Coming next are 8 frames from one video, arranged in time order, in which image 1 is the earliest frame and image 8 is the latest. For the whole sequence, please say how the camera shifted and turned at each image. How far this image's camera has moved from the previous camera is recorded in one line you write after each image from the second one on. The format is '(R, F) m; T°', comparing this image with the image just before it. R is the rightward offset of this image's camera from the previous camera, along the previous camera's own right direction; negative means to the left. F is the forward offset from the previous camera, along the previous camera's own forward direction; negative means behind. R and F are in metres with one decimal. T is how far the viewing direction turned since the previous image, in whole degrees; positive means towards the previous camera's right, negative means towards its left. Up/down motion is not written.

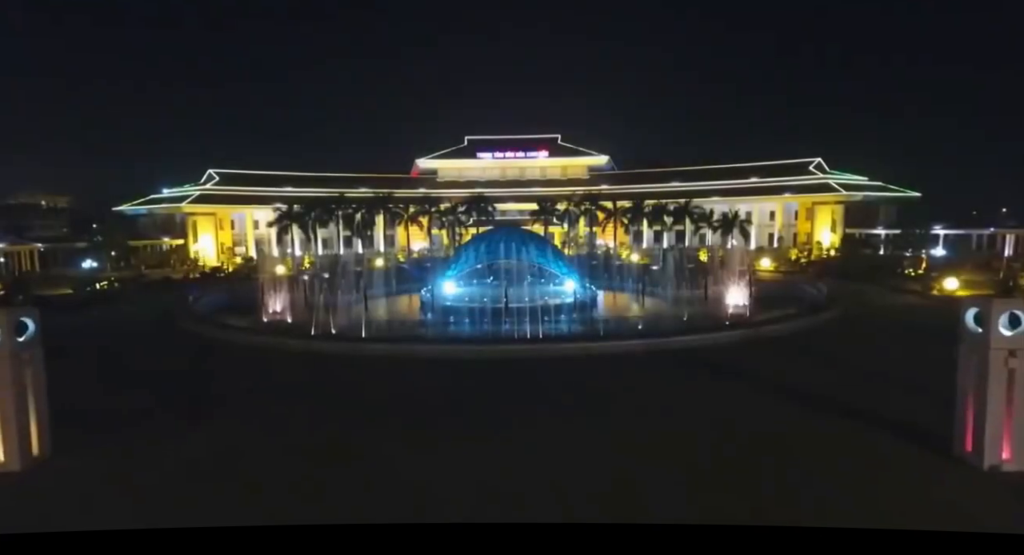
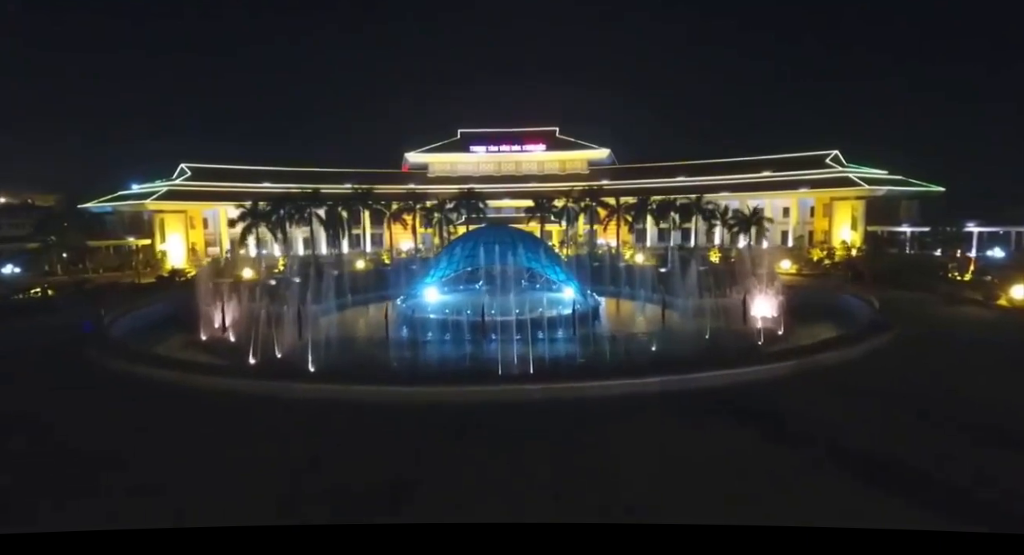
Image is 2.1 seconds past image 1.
(+0.4, +3.6) m; 0°
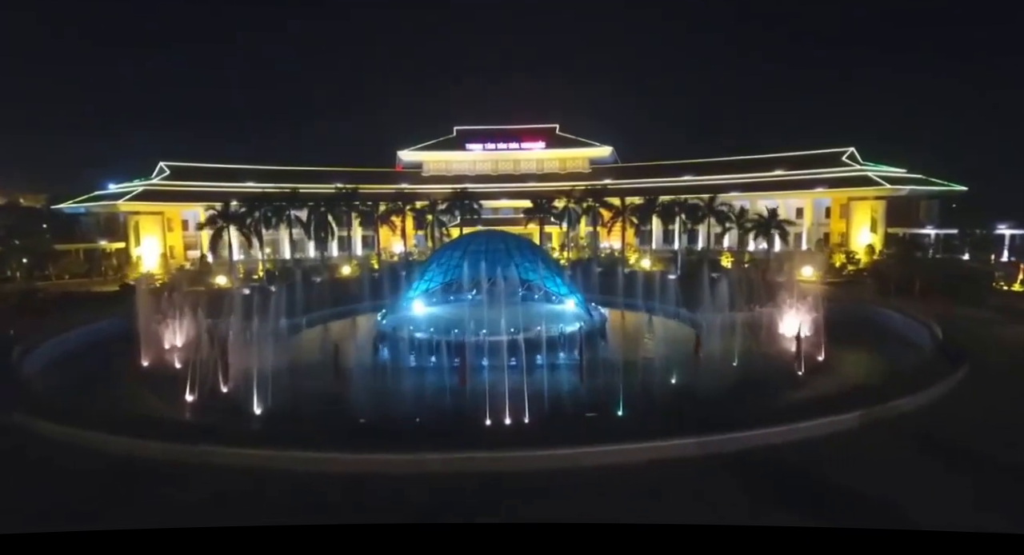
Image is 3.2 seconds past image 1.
(+0.2, +2.6) m; 0°
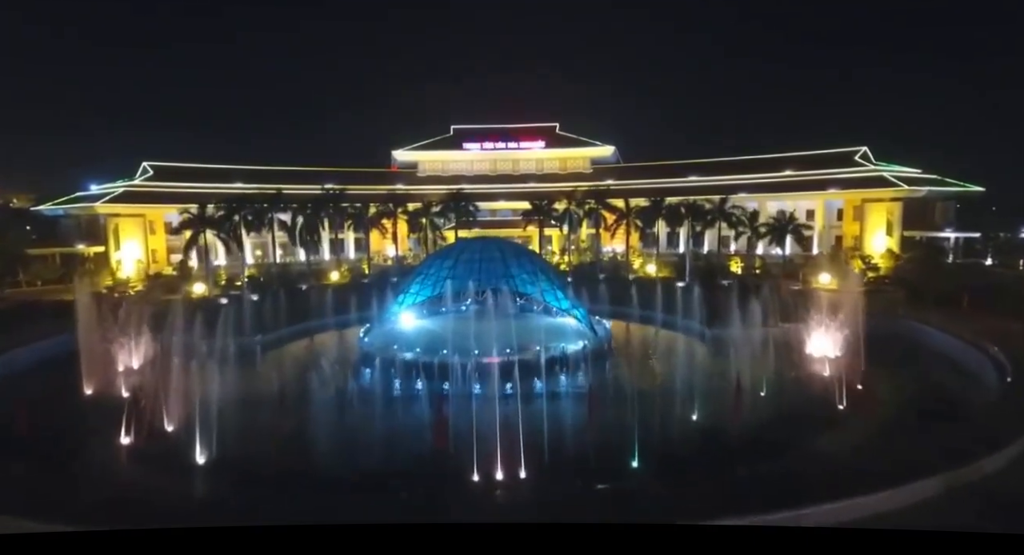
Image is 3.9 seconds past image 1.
(+0.1, +1.9) m; 0°
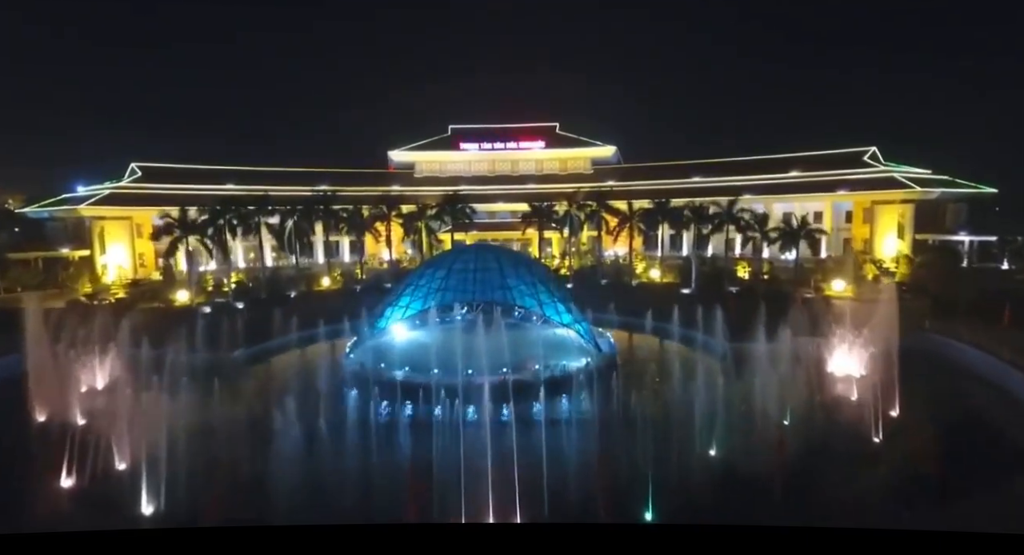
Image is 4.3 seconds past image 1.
(+0.1, +1.3) m; 0°
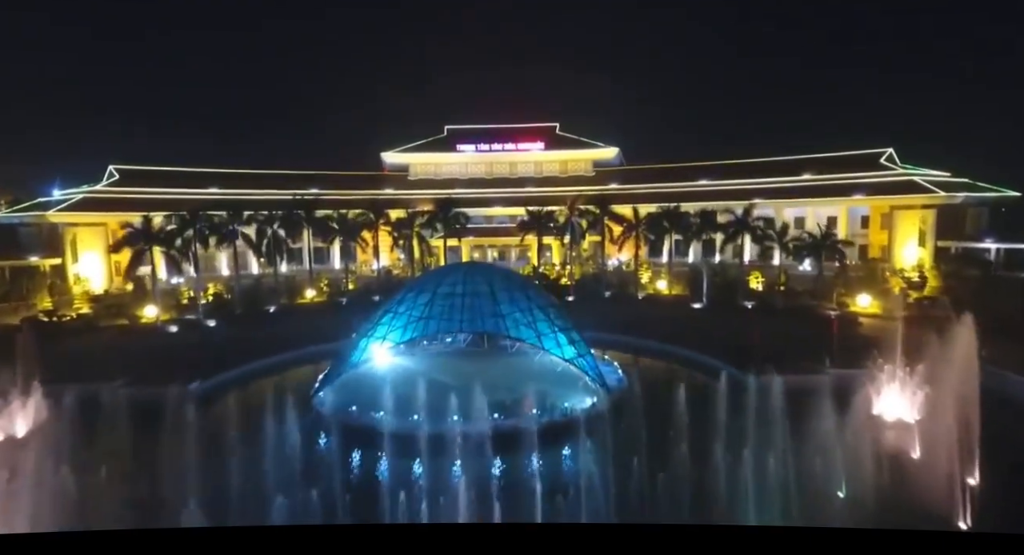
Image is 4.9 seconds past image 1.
(+0.1, +2.1) m; 0°
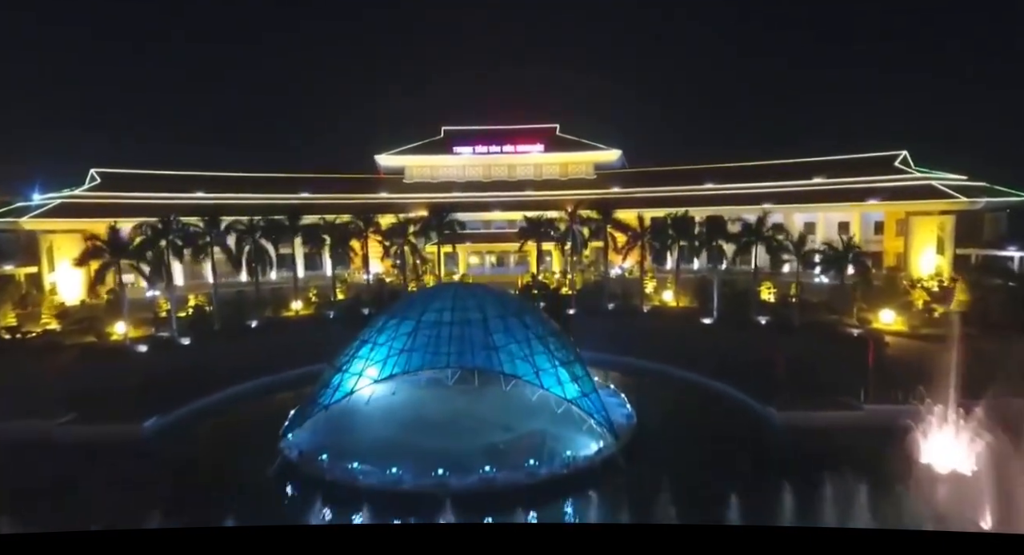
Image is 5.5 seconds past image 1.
(+0.1, +1.6) m; 0°
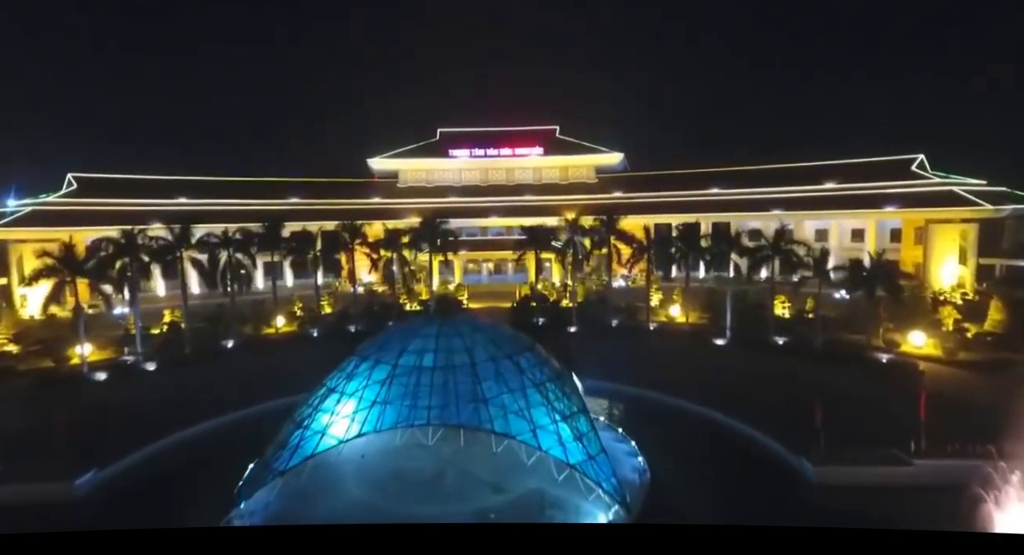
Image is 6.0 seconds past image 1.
(+0.1, +1.8) m; 0°
